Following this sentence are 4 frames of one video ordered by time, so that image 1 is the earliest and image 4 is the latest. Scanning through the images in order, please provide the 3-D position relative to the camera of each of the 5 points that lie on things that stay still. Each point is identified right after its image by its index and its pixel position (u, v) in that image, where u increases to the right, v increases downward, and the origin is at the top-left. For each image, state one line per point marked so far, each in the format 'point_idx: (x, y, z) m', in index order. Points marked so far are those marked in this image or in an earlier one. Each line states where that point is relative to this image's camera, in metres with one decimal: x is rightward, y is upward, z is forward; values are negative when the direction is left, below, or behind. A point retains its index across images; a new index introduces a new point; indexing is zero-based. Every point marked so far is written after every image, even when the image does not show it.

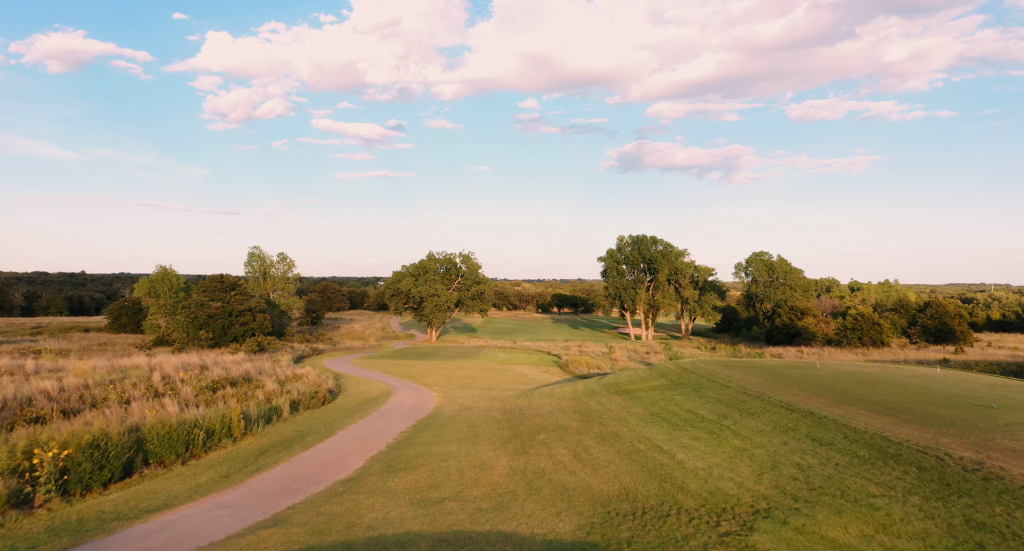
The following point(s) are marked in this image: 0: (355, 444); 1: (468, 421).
0: (-3.3, -3.7, +14.6) m
1: (-1.0, -3.4, +15.8) m
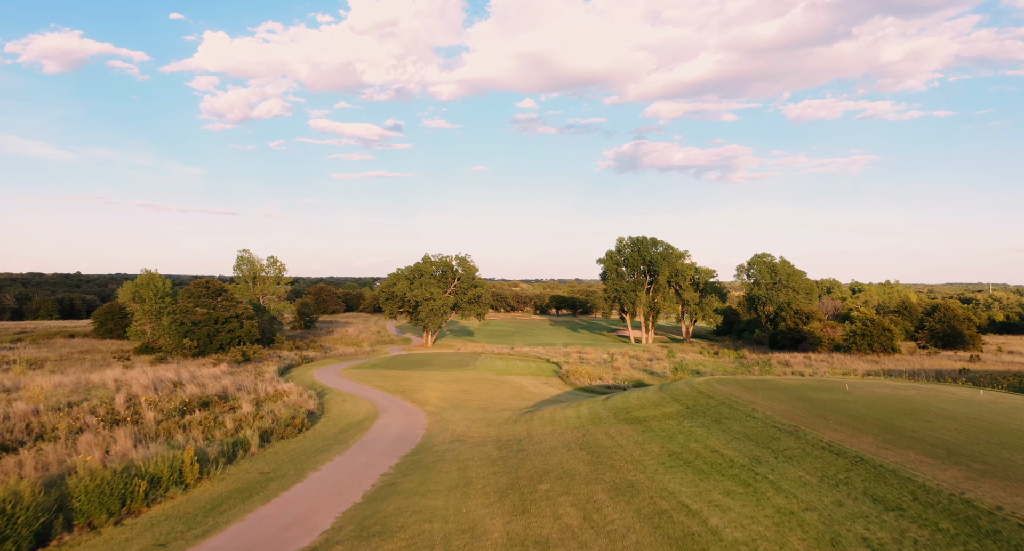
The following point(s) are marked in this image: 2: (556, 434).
0: (-3.4, -4.0, +12.7) m
1: (-1.0, -3.7, +14.0) m
2: (+1.0, -3.5, +15.5) m
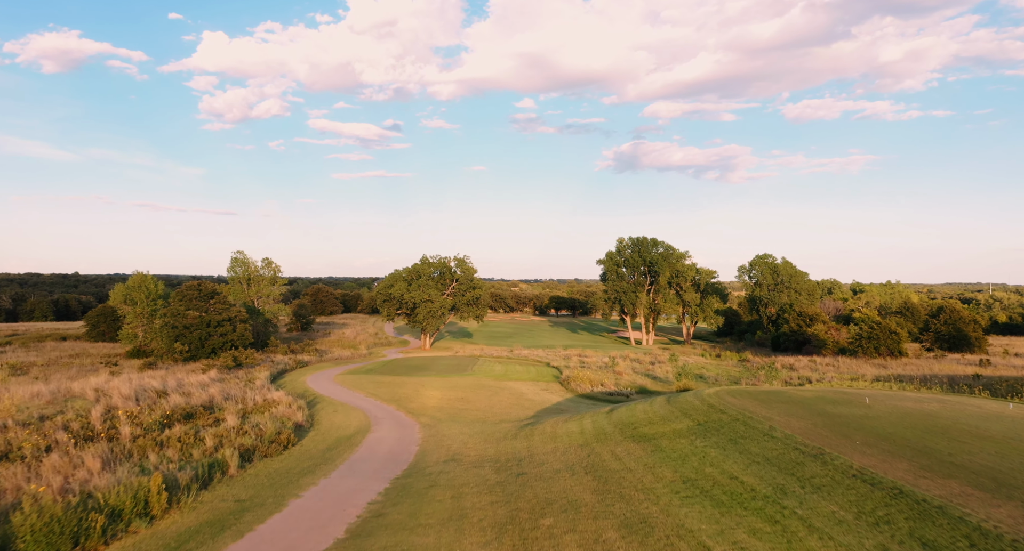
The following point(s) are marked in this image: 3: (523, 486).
0: (-3.4, -4.1, +11.7) m
1: (-1.1, -3.9, +13.0) m
2: (+1.0, -3.6, +14.4) m
3: (+0.2, -3.8, +12.8) m
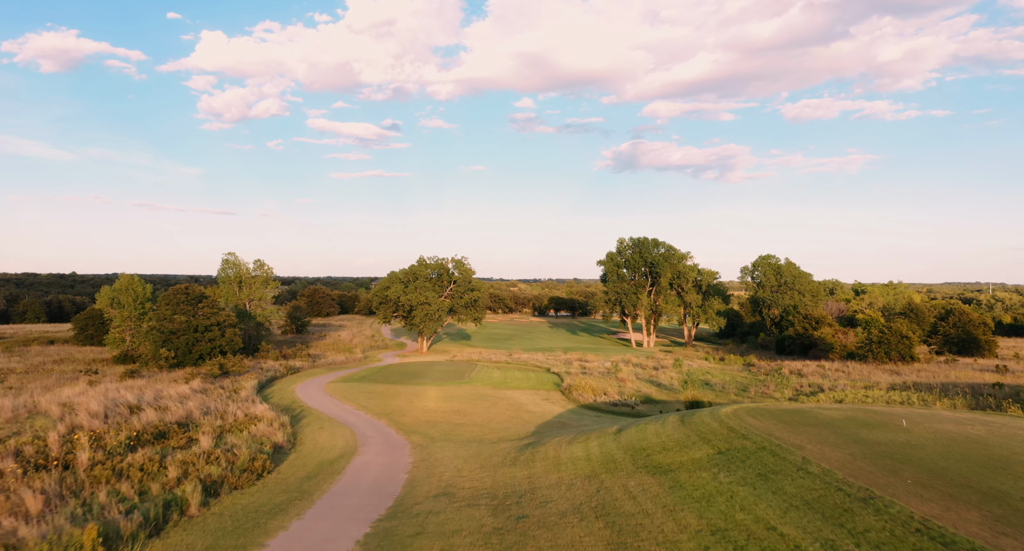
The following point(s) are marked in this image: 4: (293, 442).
0: (-3.4, -4.3, +10.1) m
1: (-1.1, -4.1, +11.4) m
2: (+1.0, -3.8, +12.9) m
3: (+0.2, -4.0, +11.2) m
4: (-5.8, -4.4, +18.6) m
